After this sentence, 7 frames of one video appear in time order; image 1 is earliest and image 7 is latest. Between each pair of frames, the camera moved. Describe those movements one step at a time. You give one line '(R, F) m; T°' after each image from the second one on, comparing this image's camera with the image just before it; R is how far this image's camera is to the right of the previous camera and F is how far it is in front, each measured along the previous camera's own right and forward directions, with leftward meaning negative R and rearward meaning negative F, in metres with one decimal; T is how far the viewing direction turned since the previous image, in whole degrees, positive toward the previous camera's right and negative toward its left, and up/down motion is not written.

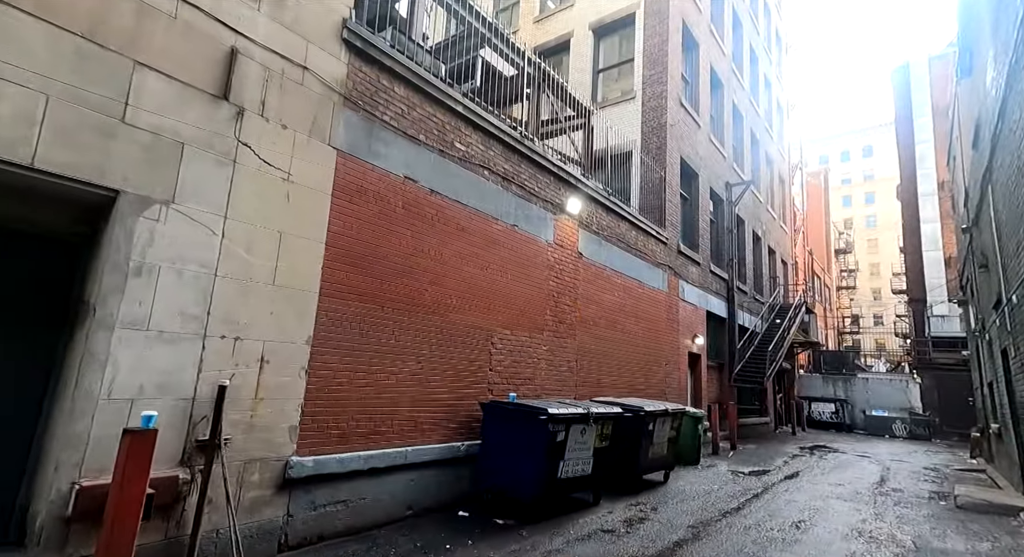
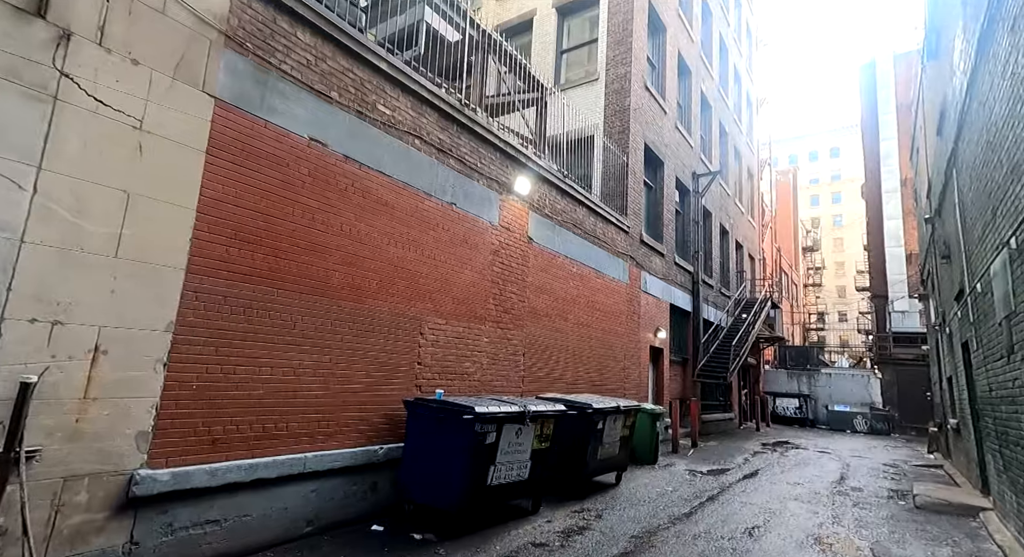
(+0.5, +0.7) m; +3°
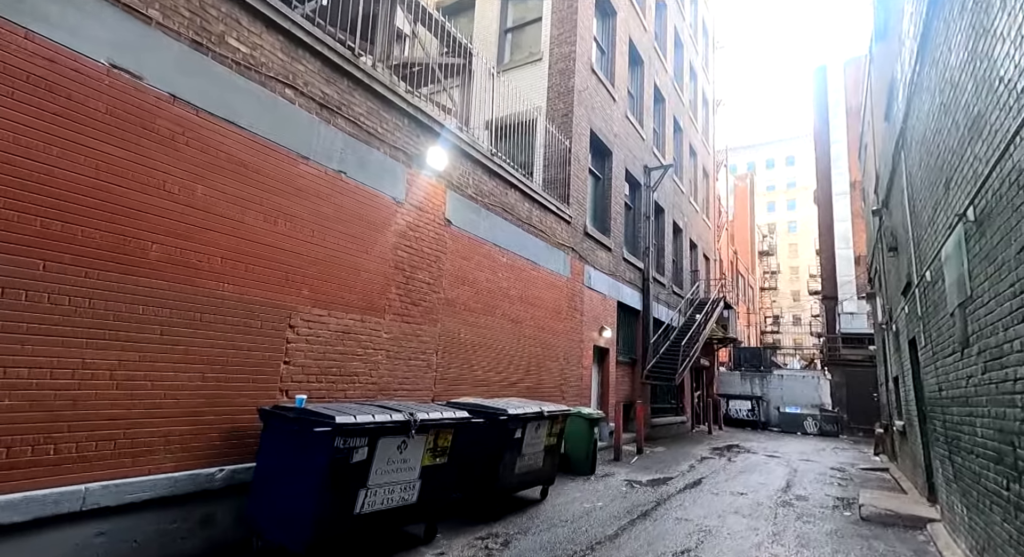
(+0.7, +1.0) m; +4°
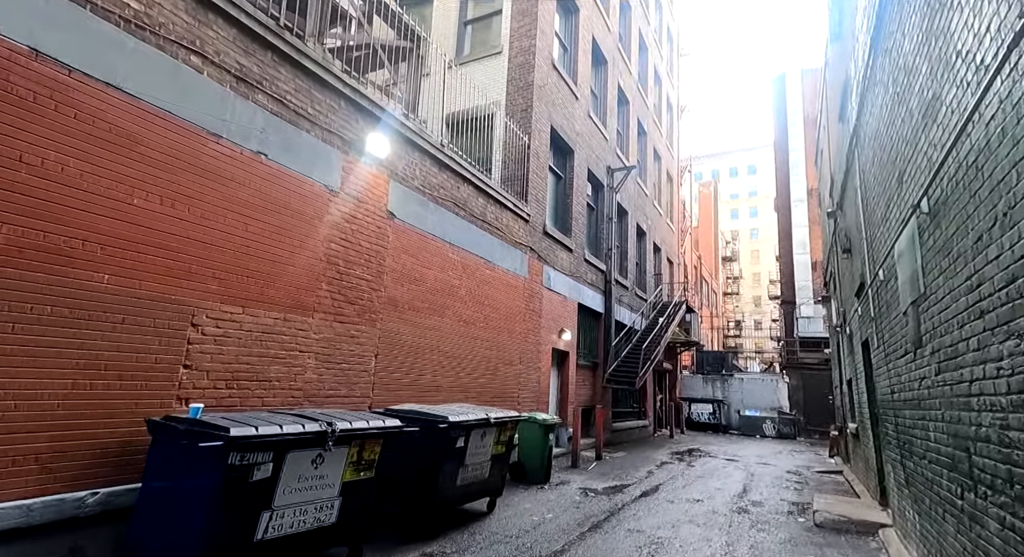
(+0.3, +0.4) m; +3°
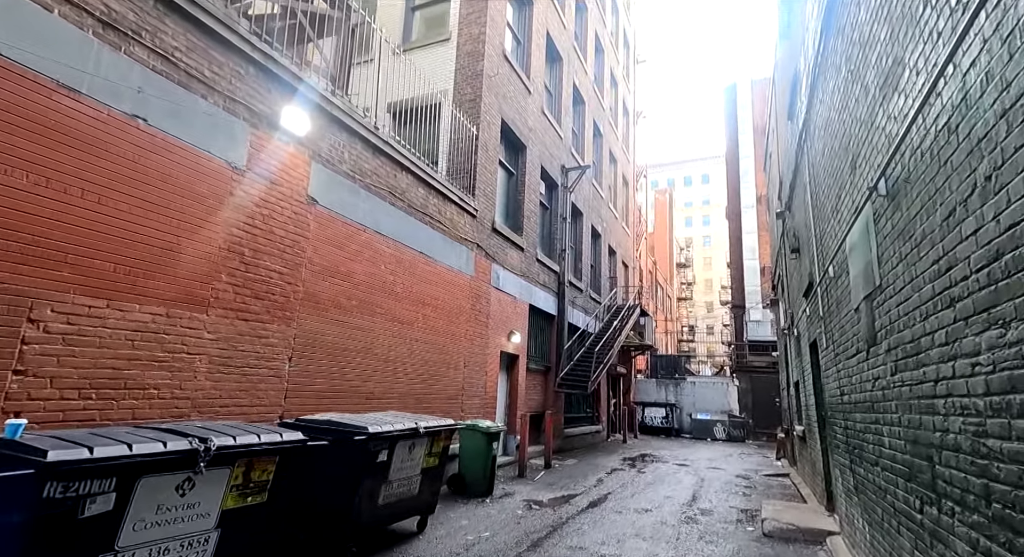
(+0.3, +0.6) m; +4°
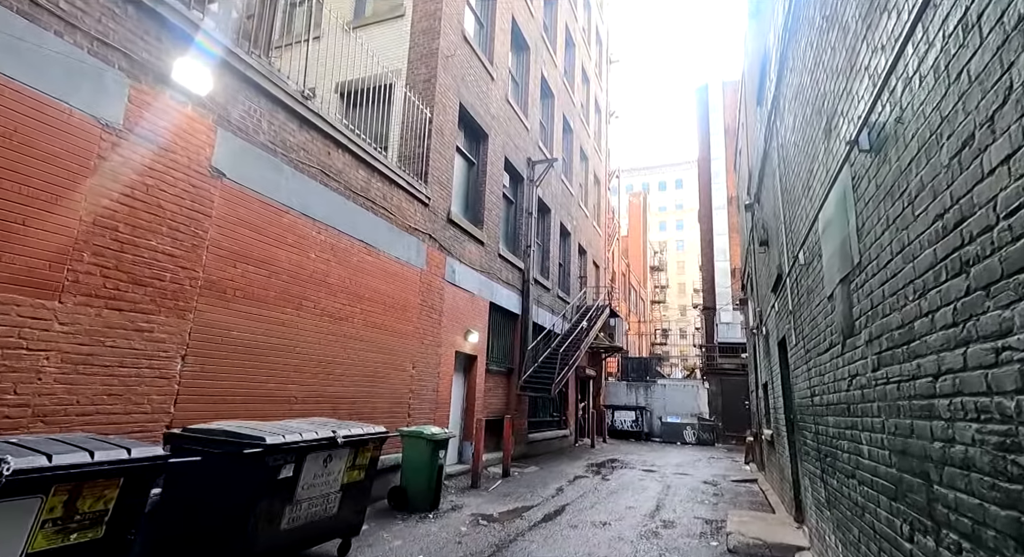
(+0.4, +0.7) m; +3°
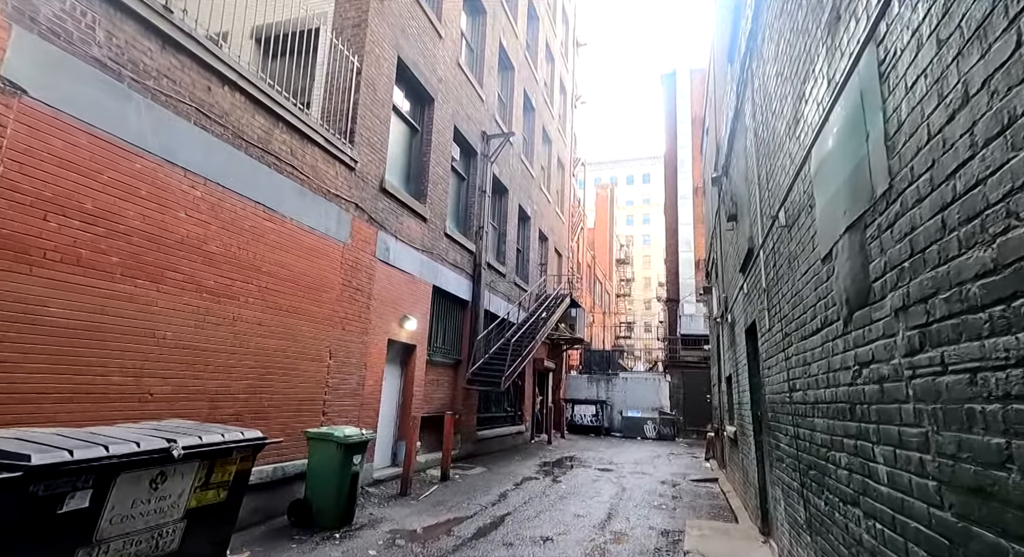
(+0.5, +1.2) m; +3°
